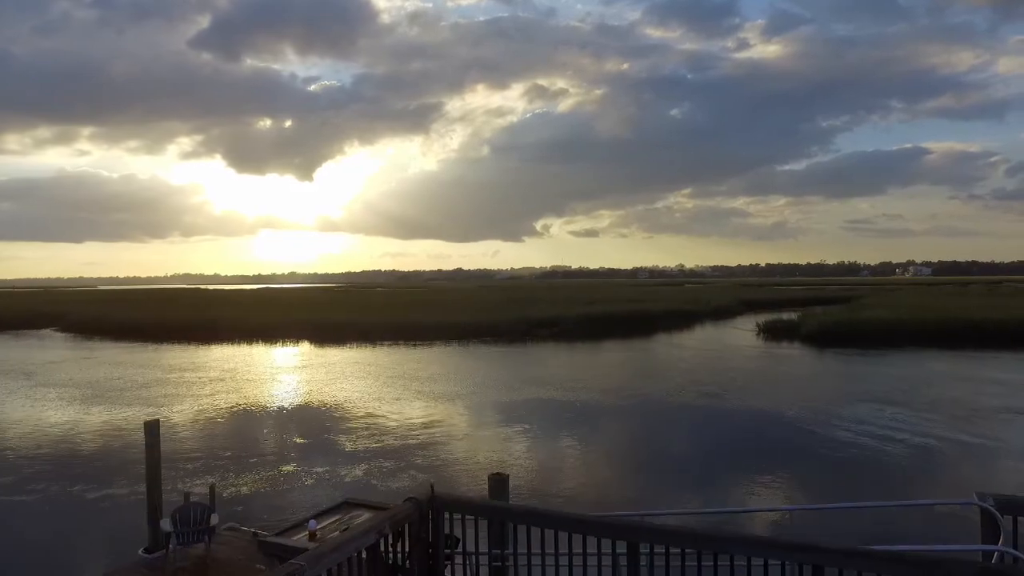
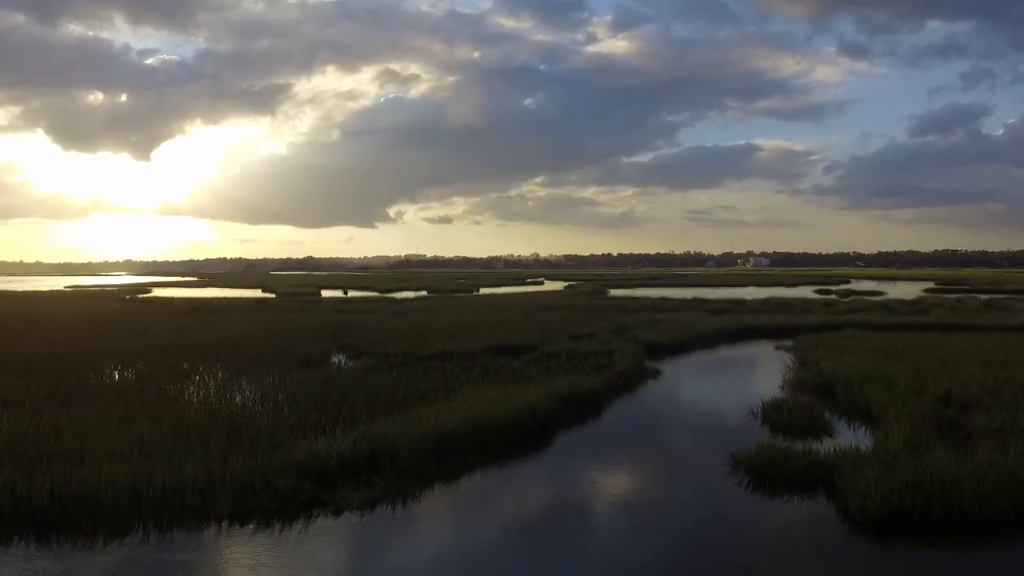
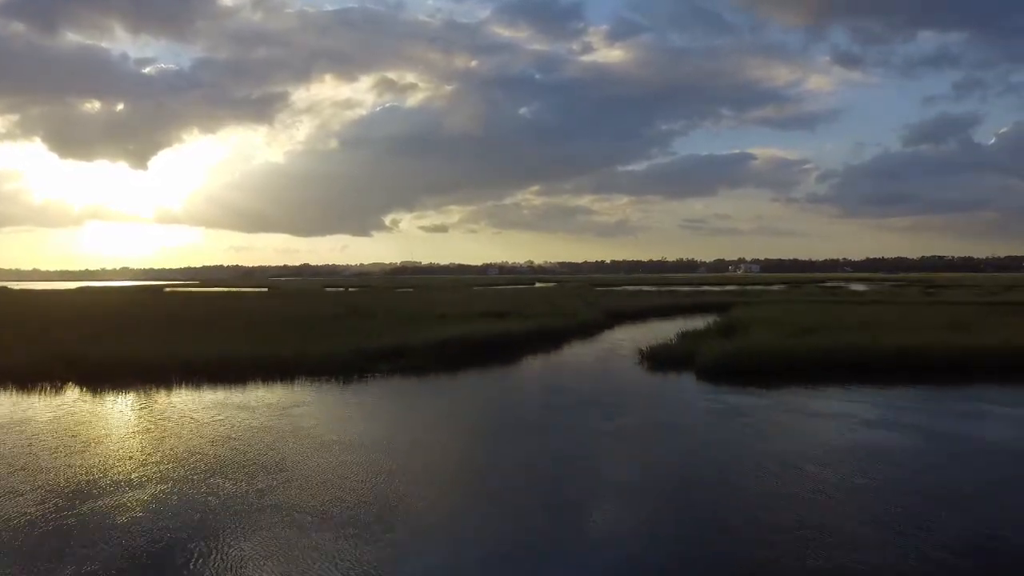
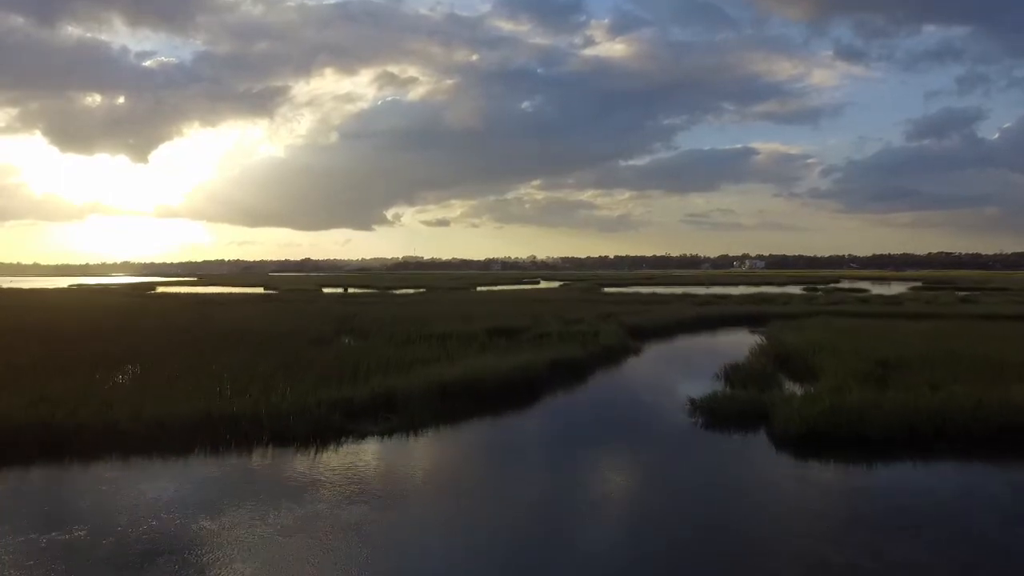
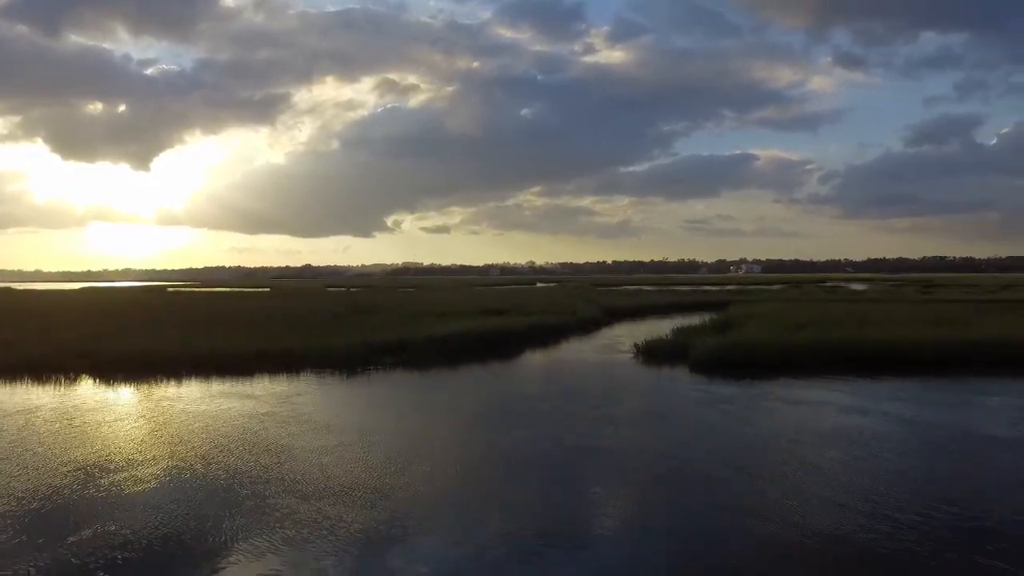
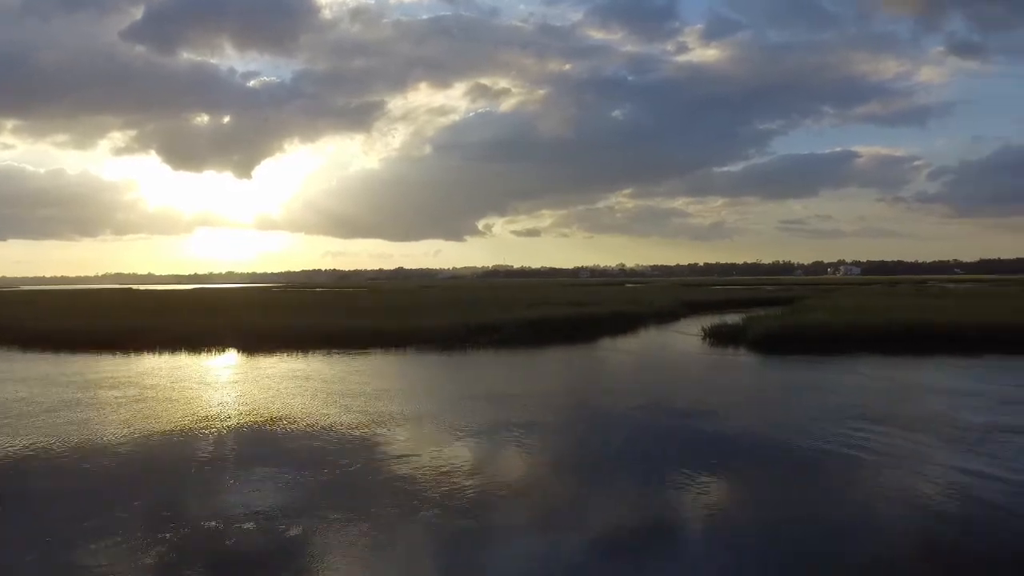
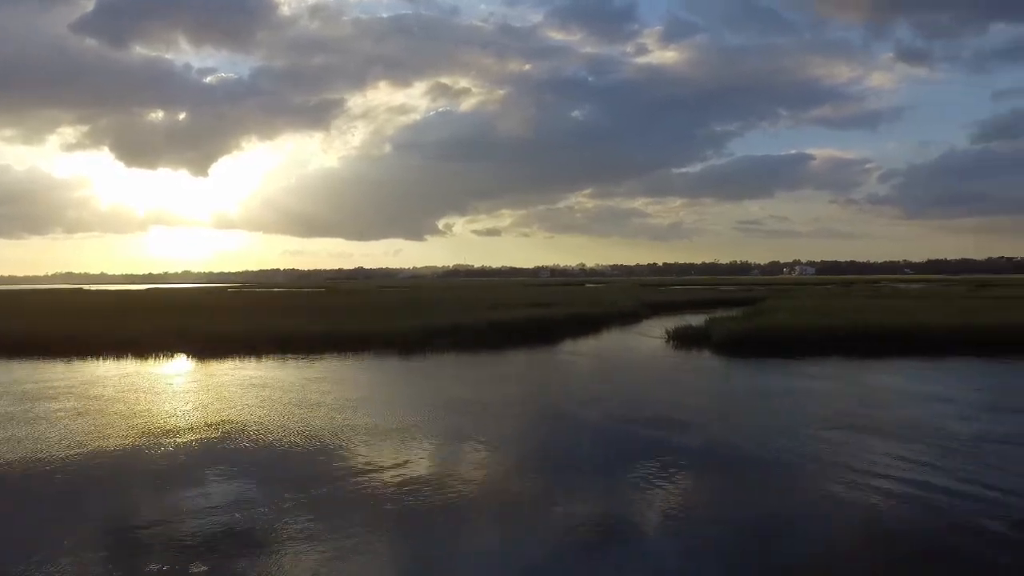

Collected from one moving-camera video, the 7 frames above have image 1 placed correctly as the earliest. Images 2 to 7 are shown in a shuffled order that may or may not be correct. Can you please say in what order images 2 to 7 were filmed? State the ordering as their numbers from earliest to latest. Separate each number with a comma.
6, 7, 5, 3, 4, 2
